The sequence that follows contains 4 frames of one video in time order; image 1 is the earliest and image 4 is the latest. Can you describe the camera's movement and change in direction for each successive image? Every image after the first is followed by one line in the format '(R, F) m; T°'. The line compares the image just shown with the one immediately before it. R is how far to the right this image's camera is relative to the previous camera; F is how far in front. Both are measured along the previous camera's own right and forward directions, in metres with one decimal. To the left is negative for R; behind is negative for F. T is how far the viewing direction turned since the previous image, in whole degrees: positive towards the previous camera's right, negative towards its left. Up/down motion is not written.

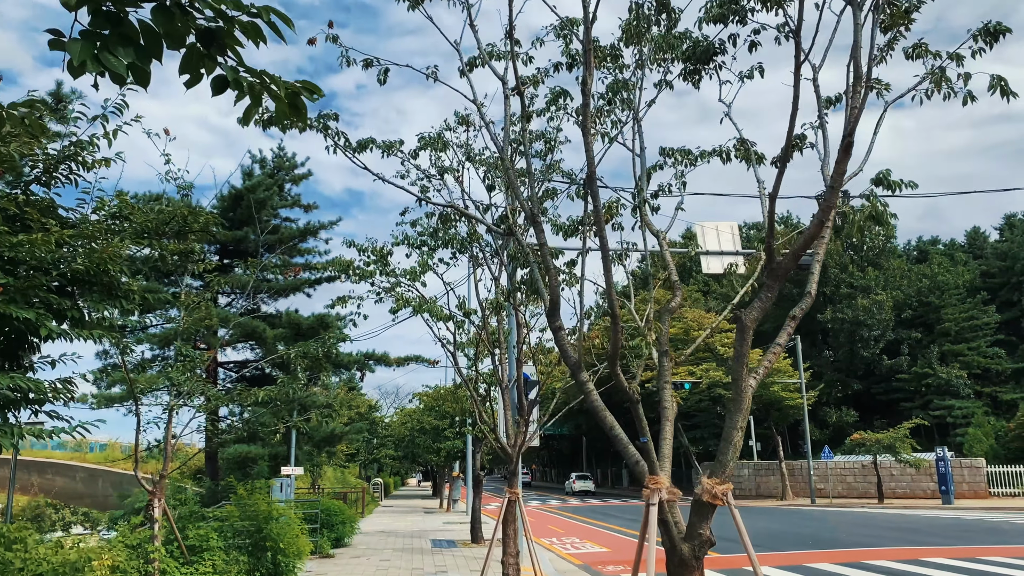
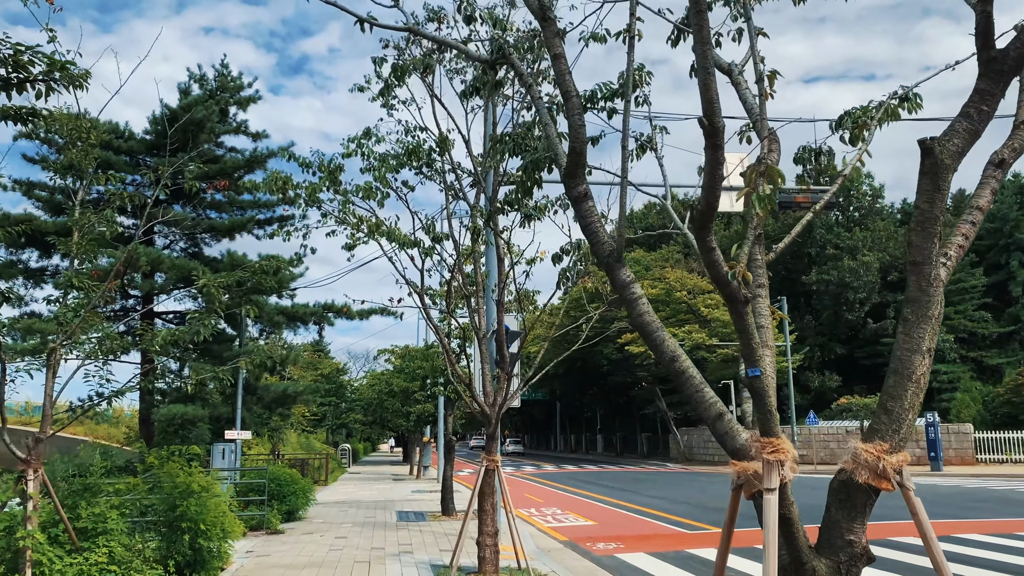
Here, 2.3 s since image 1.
(-0.1, +1.8) m; +2°
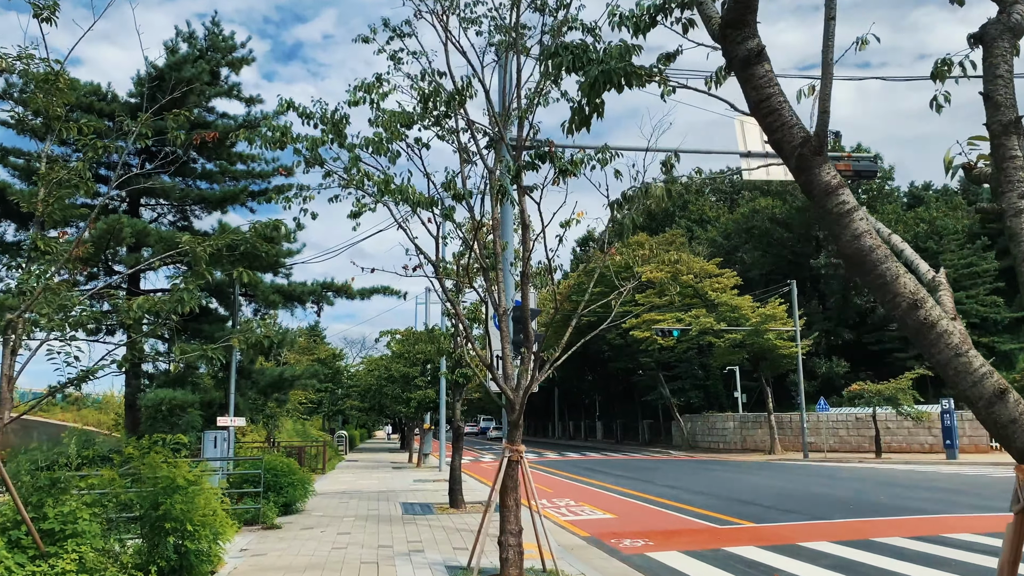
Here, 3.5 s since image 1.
(-0.3, +0.9) m; 0°
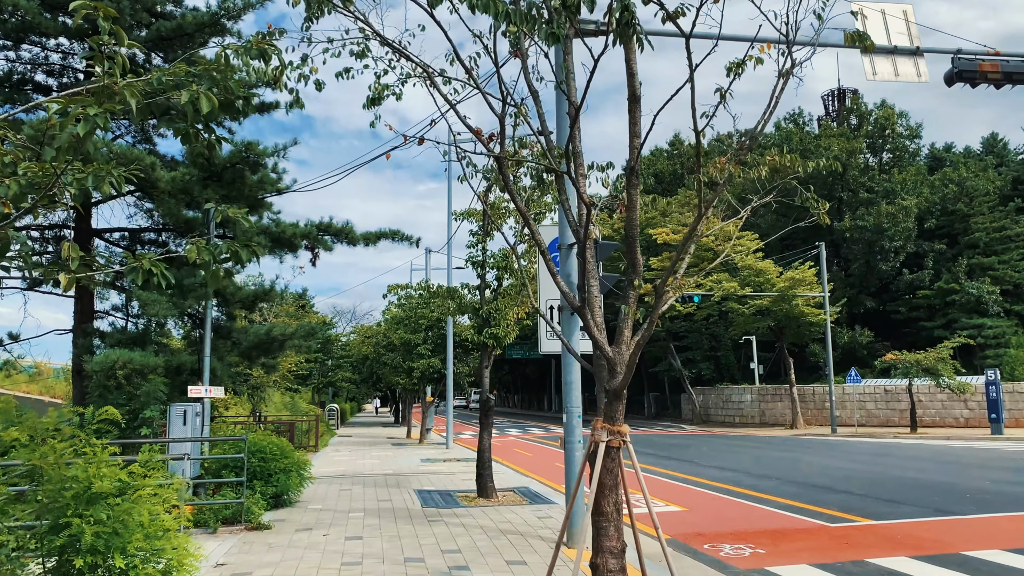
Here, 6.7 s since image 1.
(-0.8, +2.4) m; +1°
